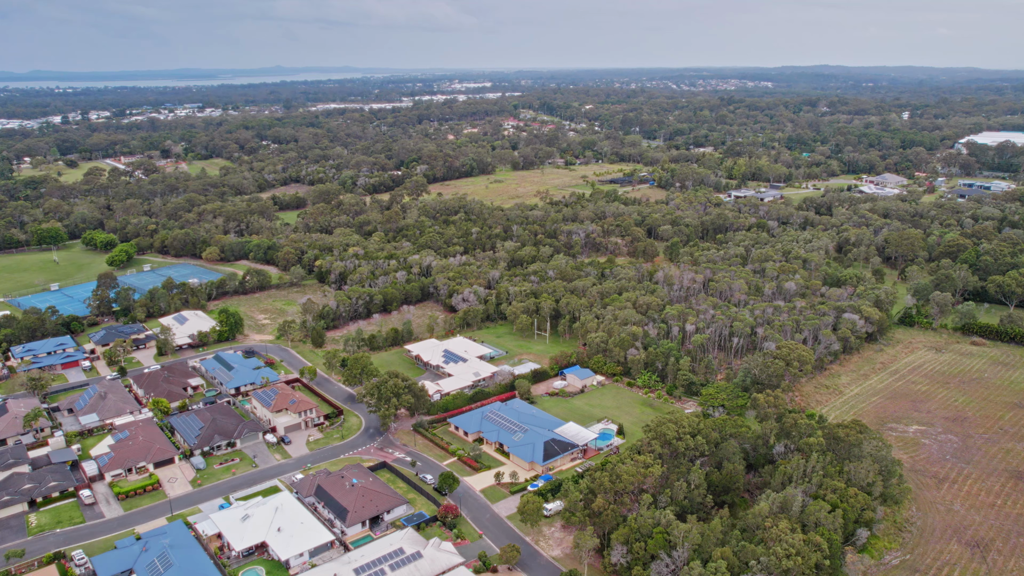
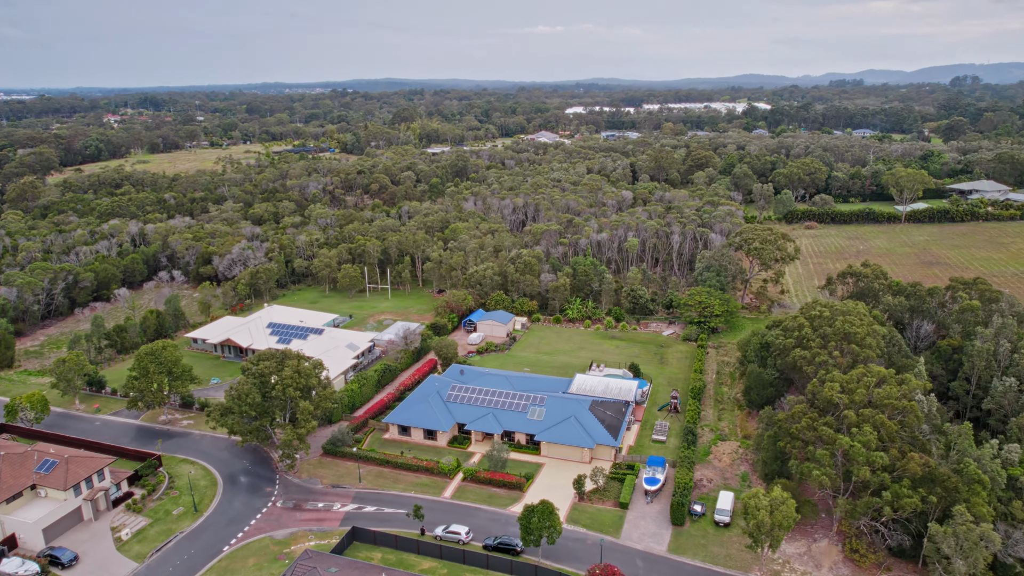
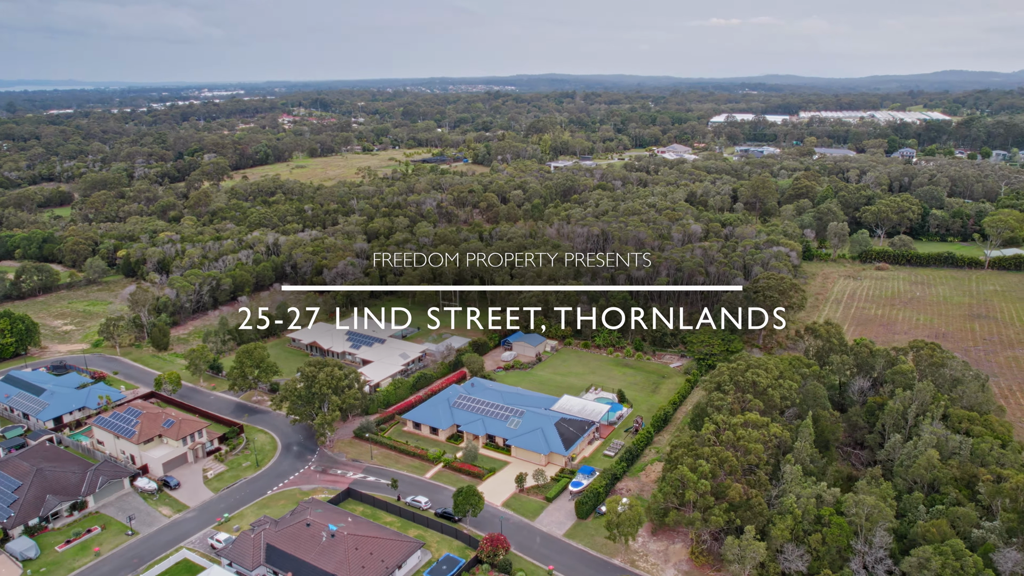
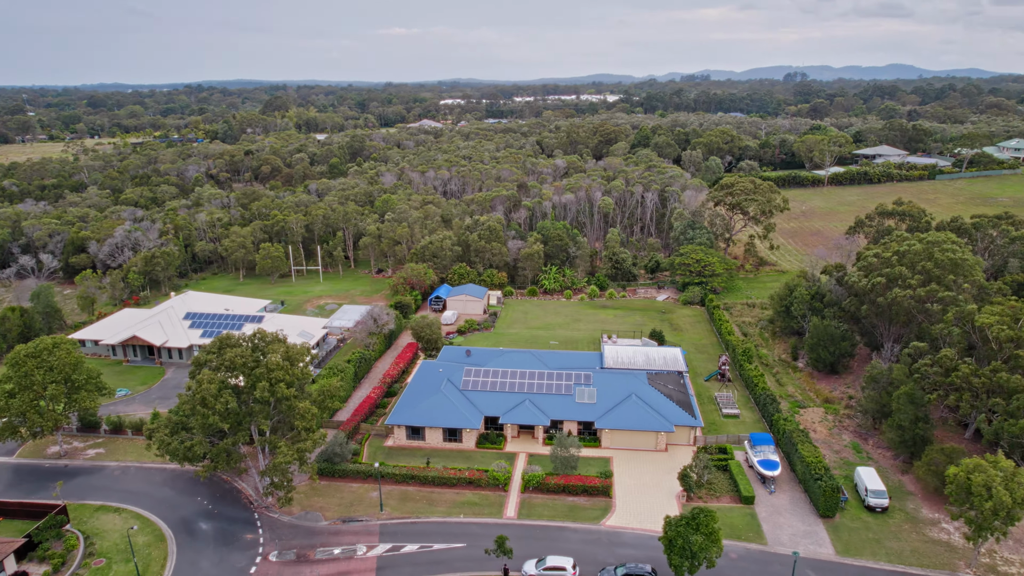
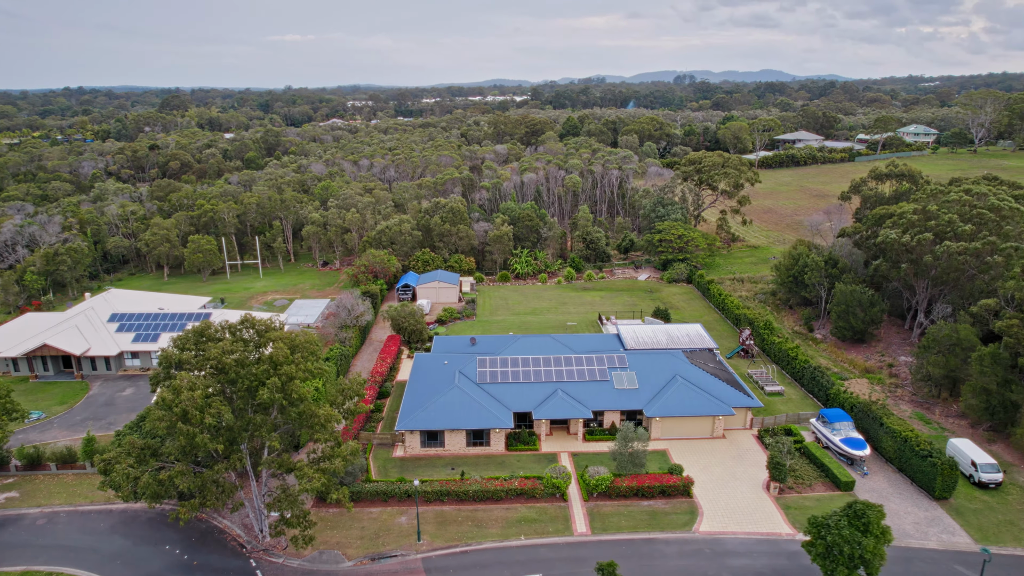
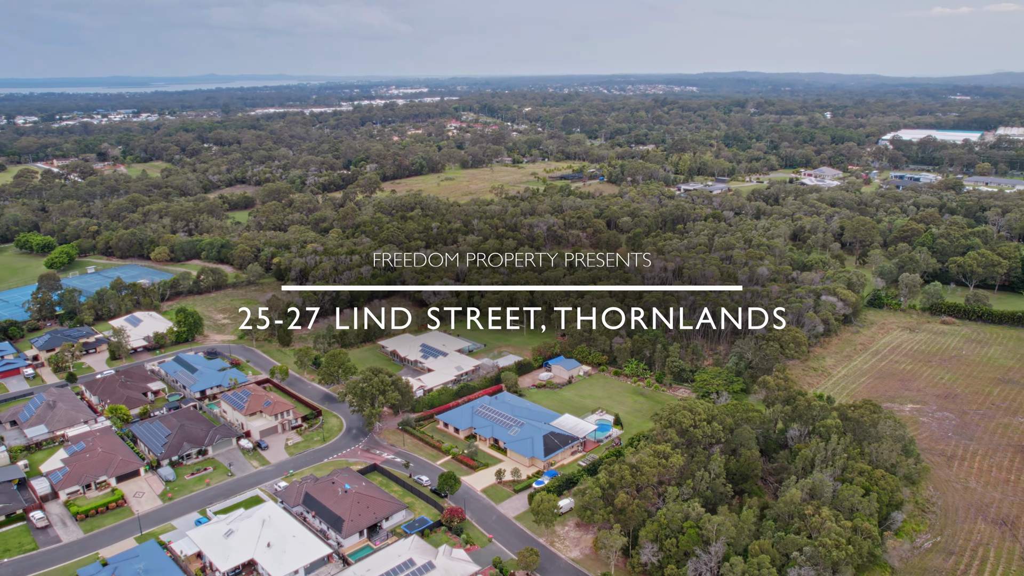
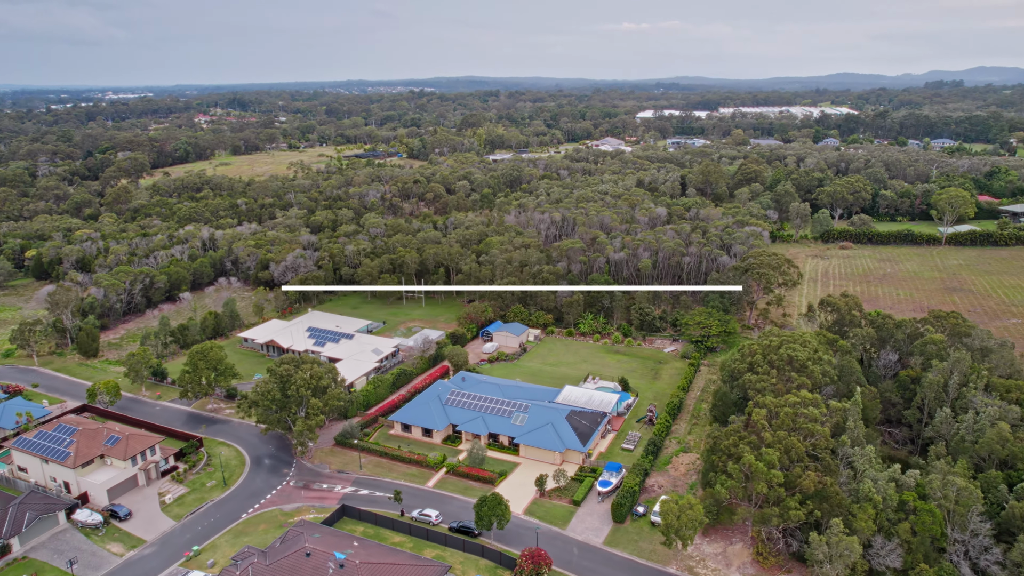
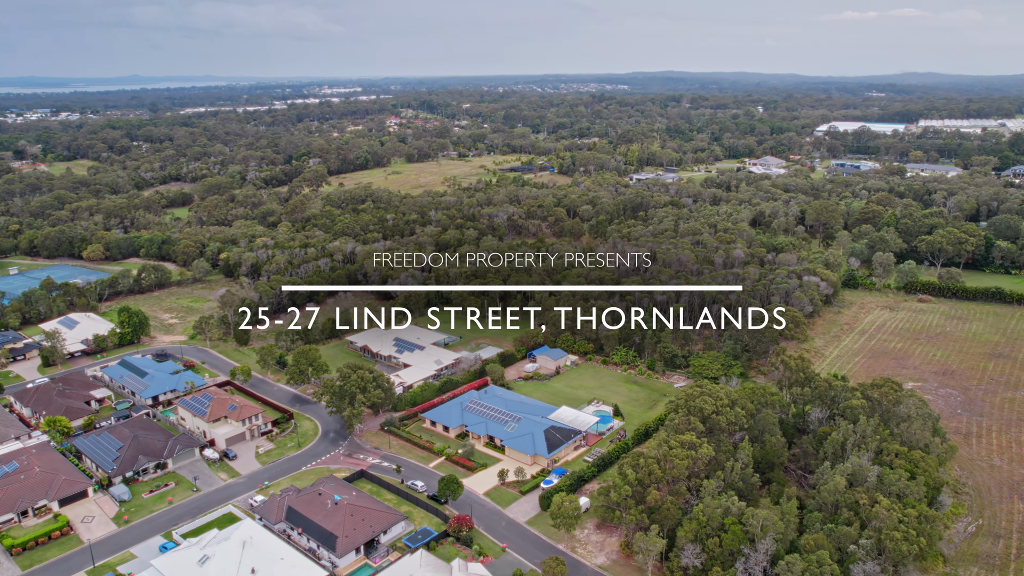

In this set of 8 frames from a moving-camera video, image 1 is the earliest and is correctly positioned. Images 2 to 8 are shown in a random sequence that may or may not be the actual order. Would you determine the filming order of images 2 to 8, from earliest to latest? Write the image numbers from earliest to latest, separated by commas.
6, 8, 3, 7, 2, 4, 5
